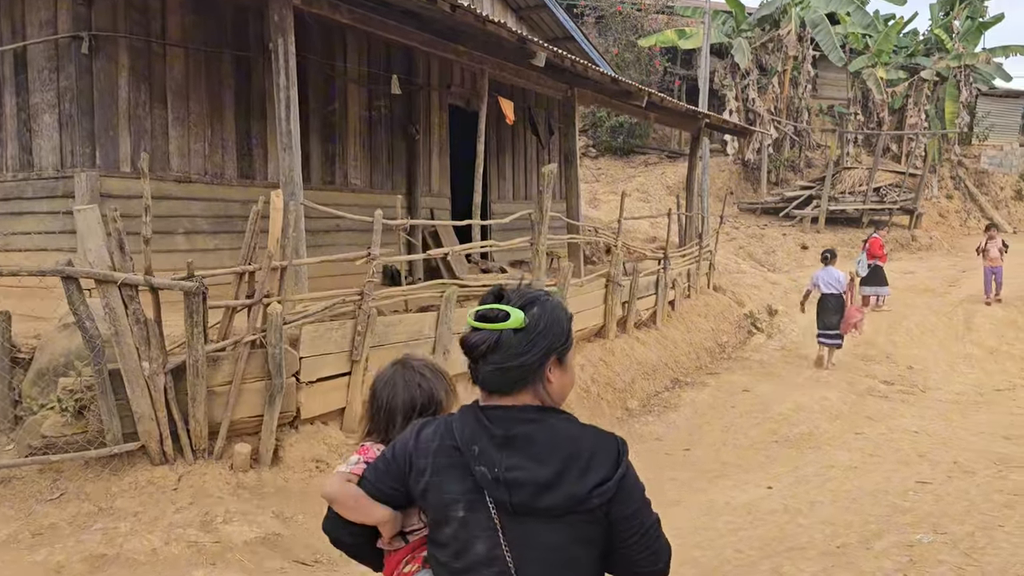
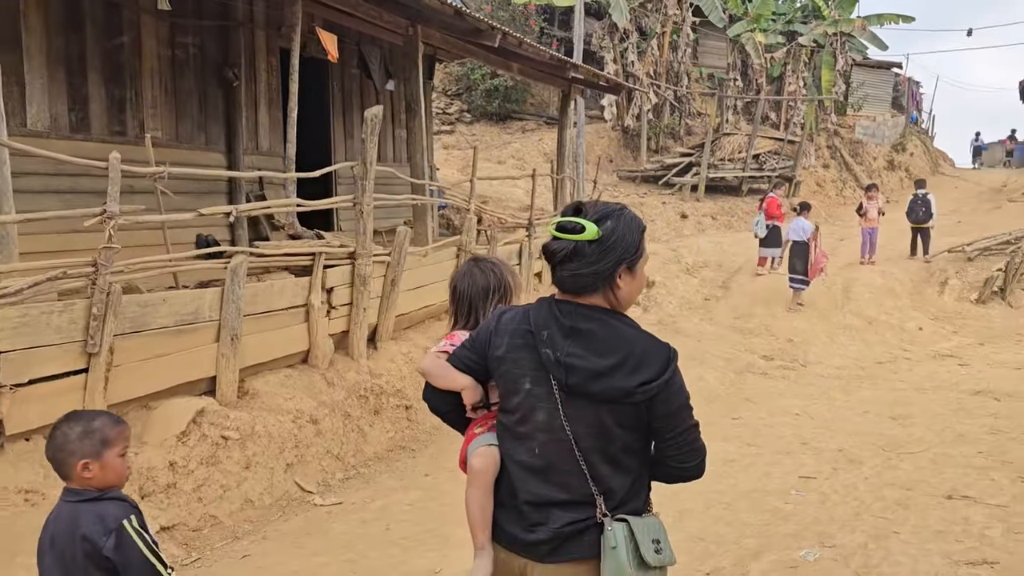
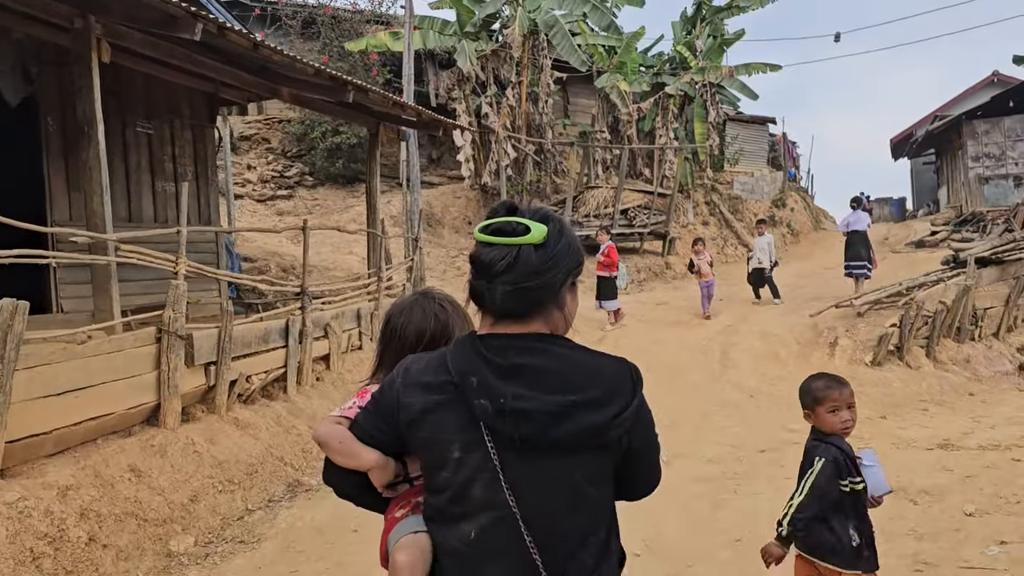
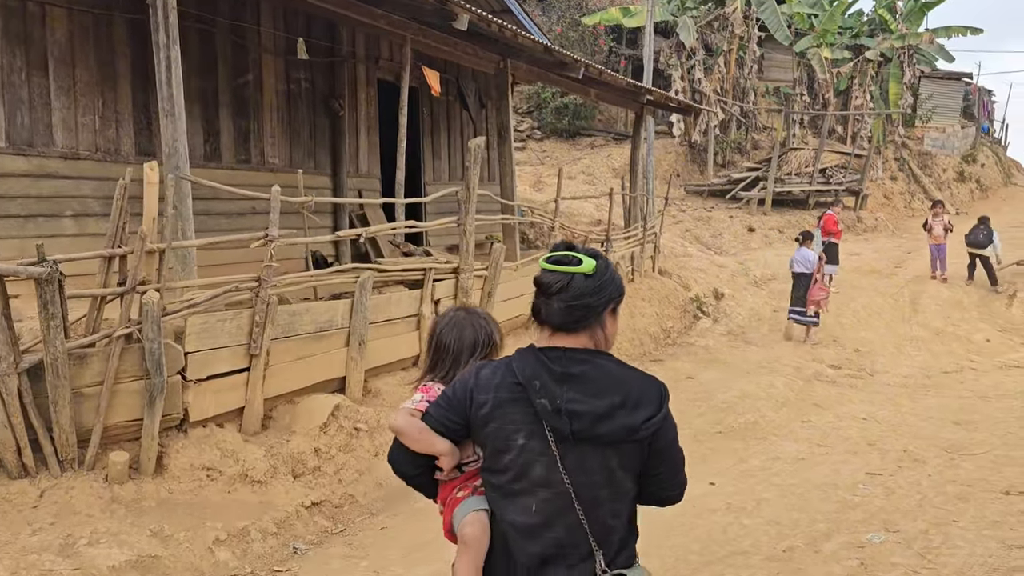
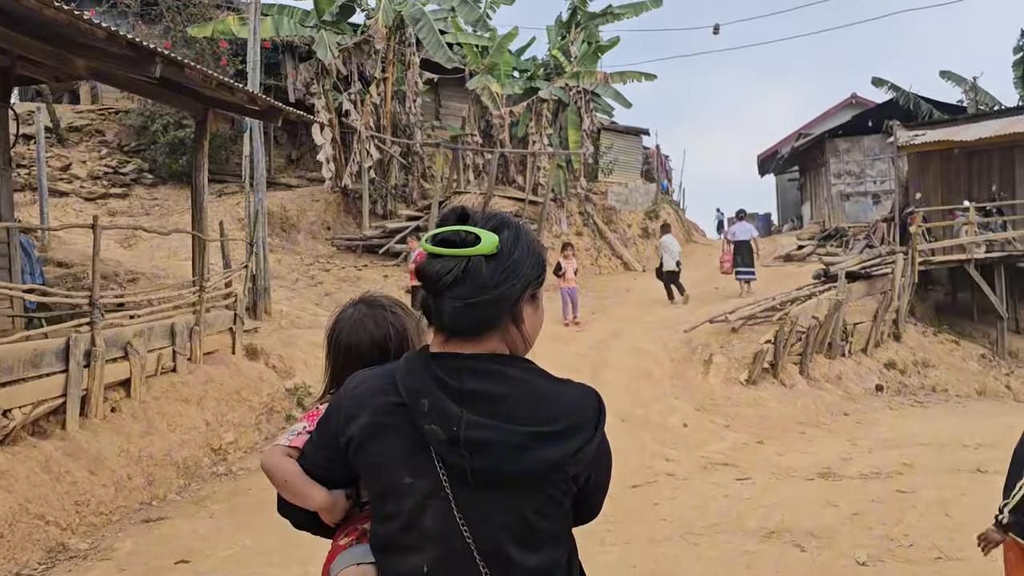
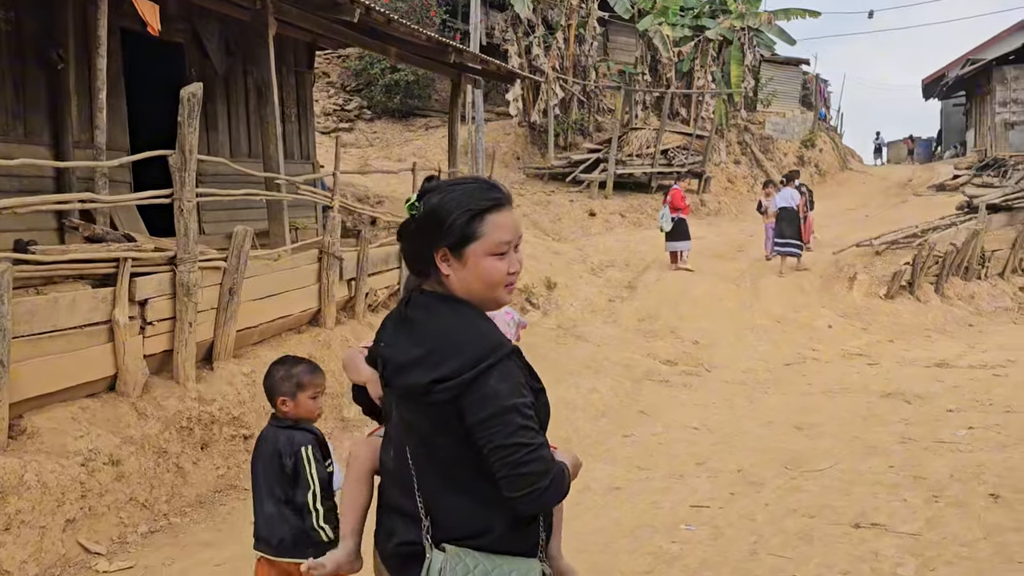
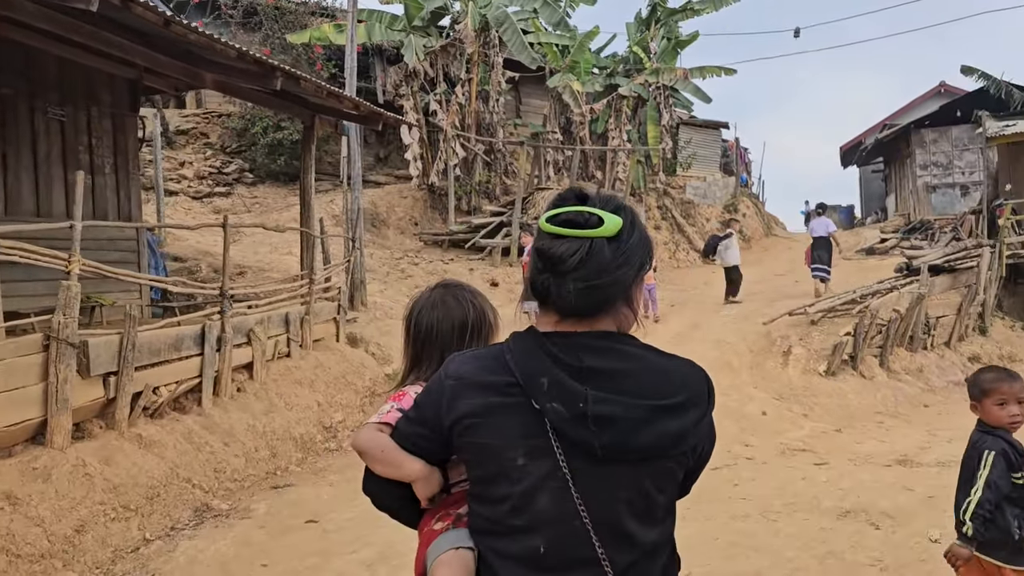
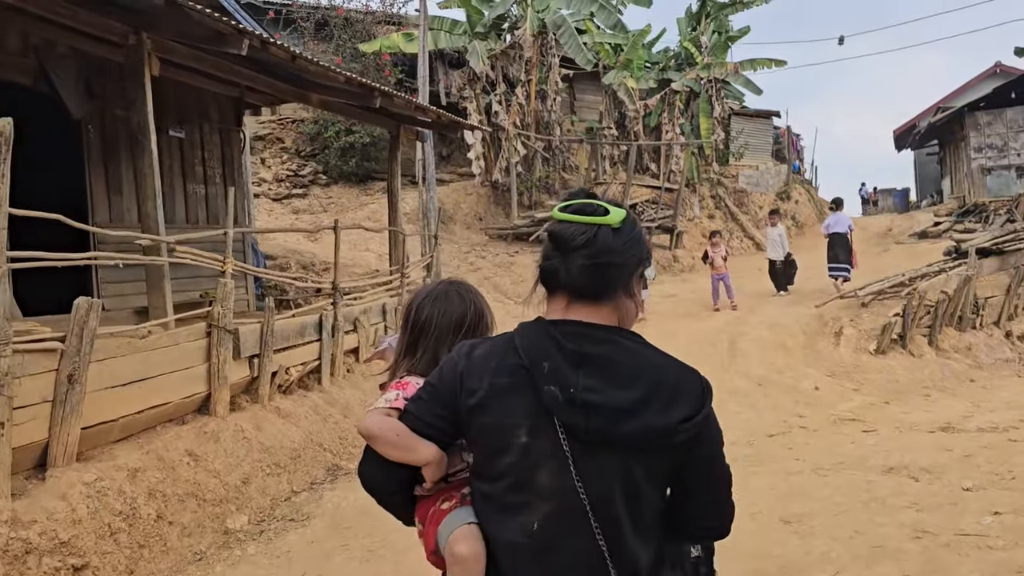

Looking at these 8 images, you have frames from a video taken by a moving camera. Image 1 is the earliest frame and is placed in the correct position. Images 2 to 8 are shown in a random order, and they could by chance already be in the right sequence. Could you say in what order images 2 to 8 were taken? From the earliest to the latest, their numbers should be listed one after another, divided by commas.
4, 2, 6, 8, 3, 7, 5
